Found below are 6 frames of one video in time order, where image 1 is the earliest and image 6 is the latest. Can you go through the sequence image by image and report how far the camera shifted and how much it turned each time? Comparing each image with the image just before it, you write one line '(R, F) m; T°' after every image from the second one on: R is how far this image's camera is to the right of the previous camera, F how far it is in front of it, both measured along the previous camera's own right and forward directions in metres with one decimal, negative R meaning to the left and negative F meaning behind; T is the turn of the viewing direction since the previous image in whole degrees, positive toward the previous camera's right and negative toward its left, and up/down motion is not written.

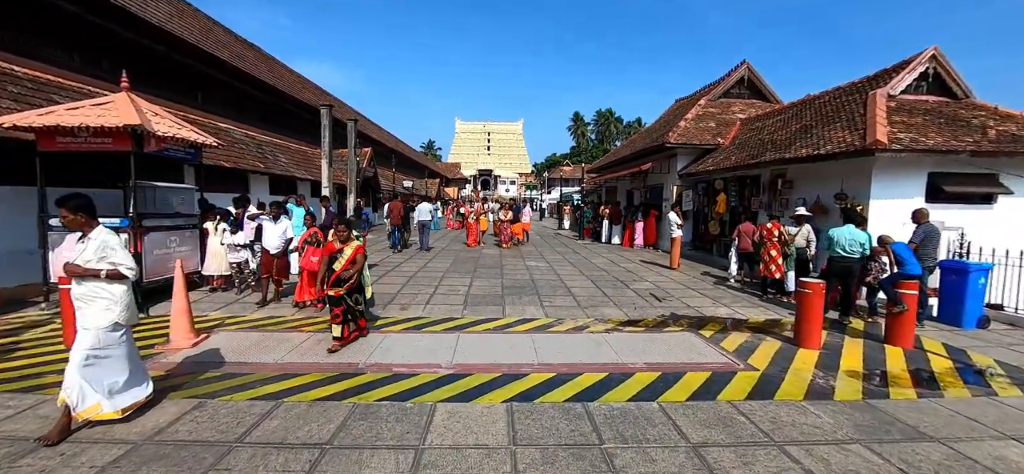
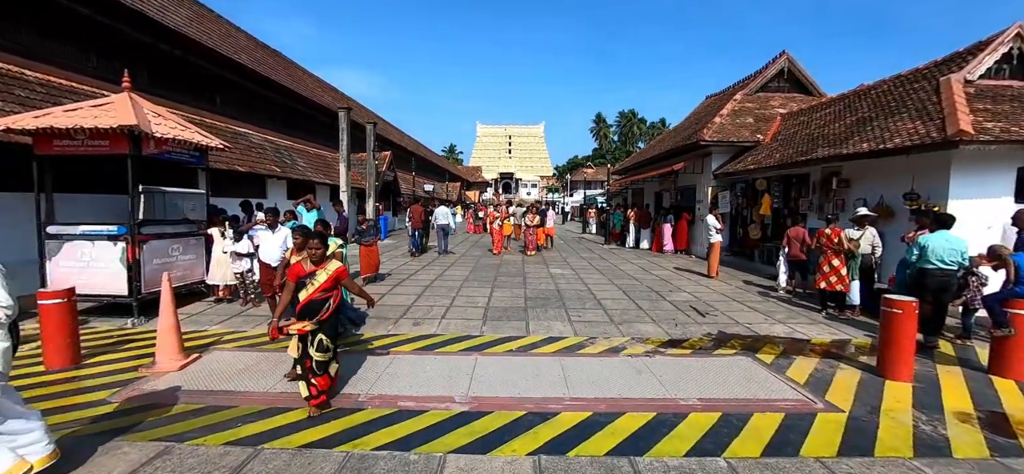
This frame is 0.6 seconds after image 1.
(0.0, +0.6) m; -3°
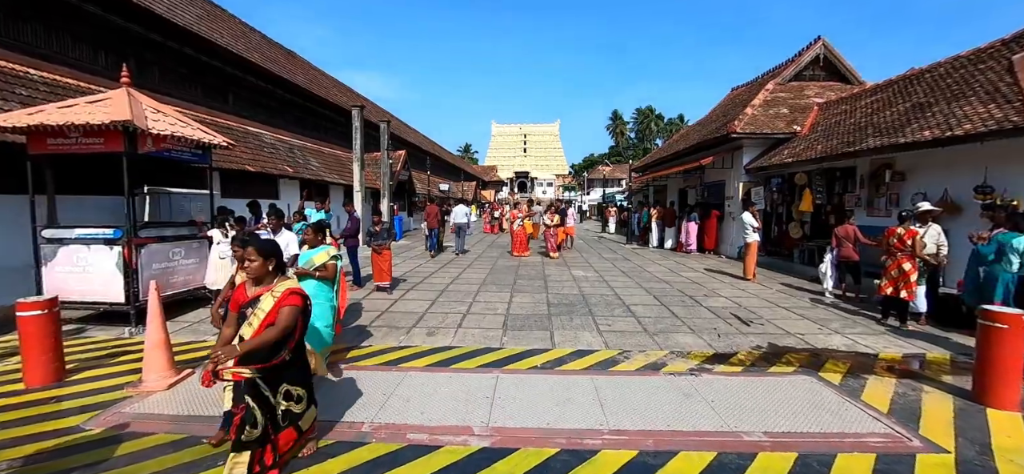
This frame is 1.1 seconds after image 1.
(-0.1, +0.5) m; -2°
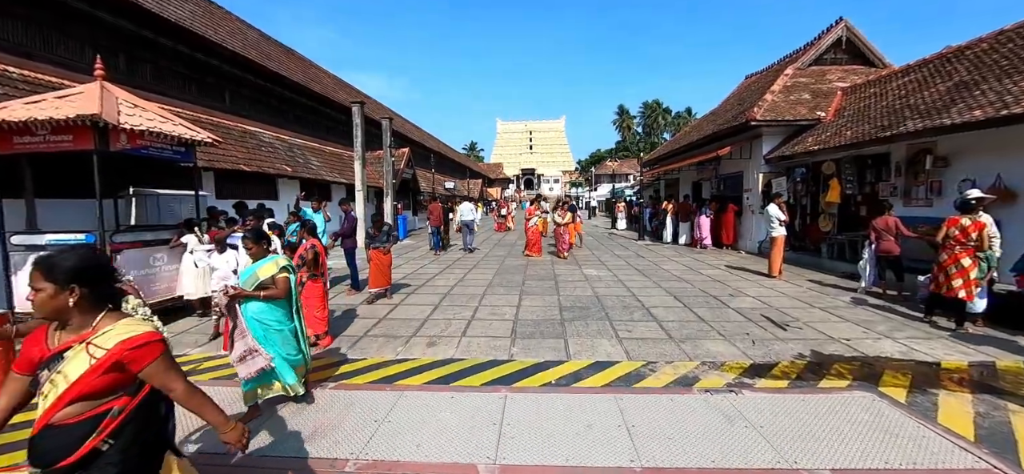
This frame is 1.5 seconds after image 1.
(0.0, +0.5) m; -1°
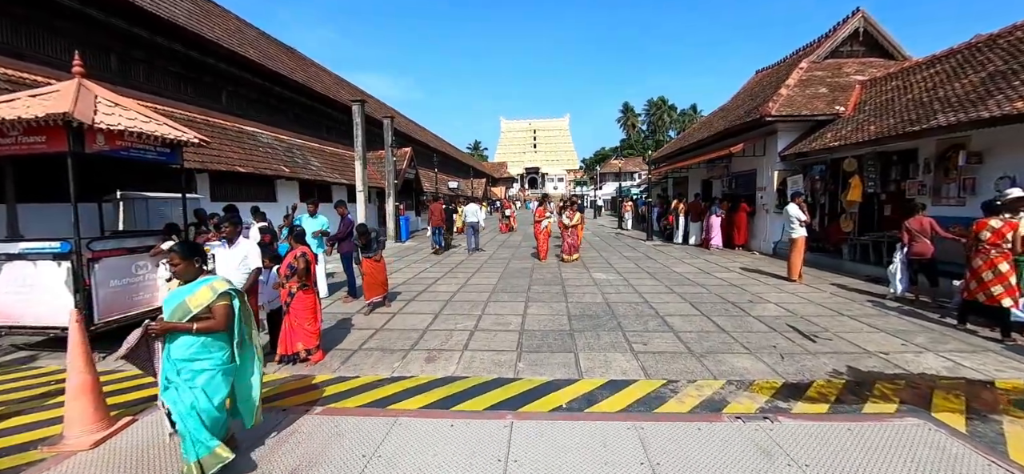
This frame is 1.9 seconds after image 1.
(0.0, +0.4) m; -1°
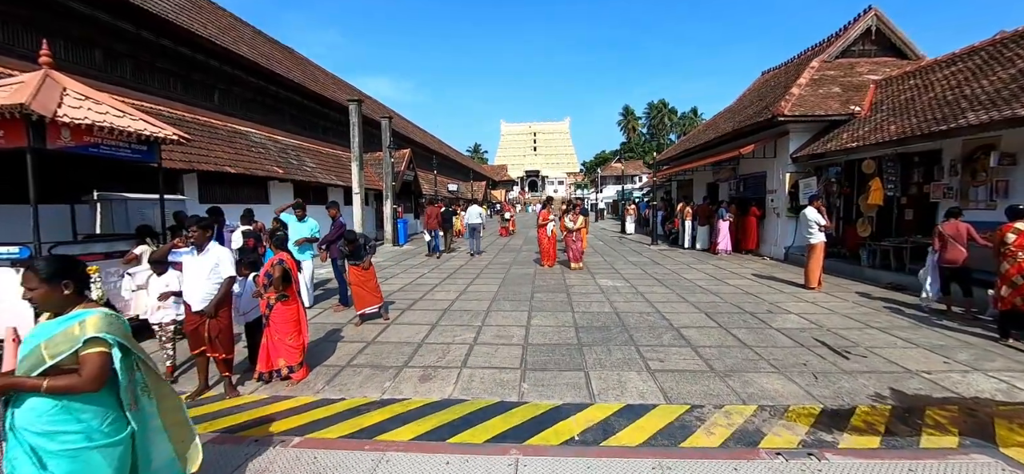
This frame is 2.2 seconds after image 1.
(0.0, +0.4) m; 0°
